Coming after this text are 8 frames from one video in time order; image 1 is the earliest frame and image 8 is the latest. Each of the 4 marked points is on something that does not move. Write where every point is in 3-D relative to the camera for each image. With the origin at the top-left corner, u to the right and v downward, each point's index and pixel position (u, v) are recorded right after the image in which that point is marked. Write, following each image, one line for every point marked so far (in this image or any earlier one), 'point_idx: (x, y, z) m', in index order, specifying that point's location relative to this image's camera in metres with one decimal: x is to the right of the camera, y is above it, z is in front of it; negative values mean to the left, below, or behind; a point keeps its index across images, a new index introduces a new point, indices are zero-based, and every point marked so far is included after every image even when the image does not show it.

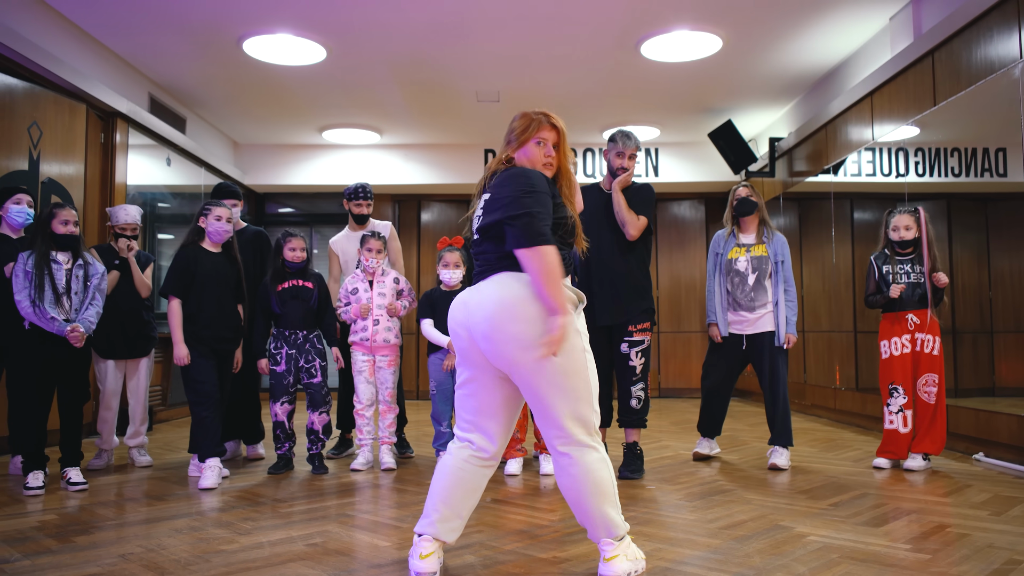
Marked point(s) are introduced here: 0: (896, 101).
0: (+1.6, +0.8, +4.2) m
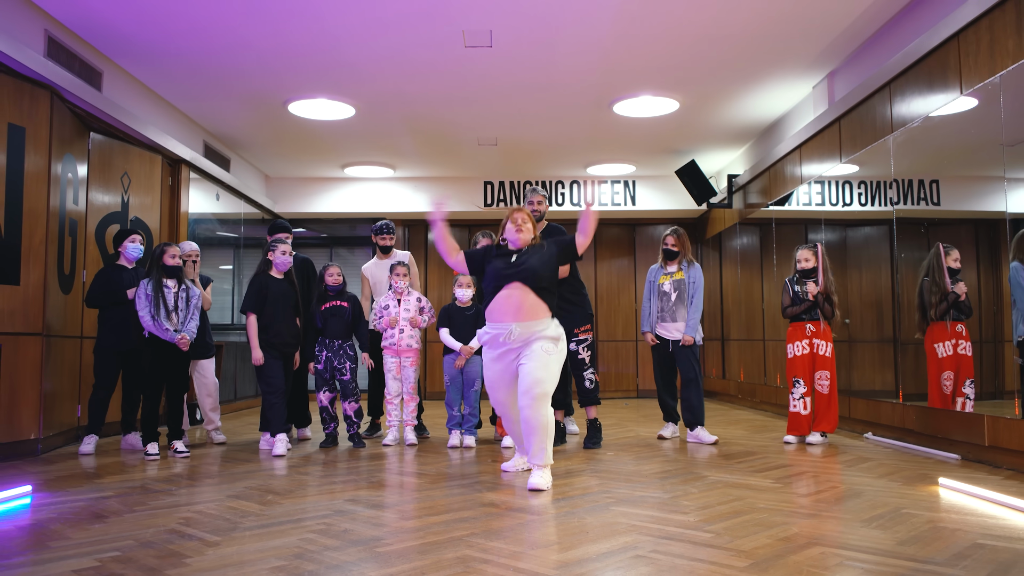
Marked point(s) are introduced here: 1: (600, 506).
0: (+1.6, +0.7, +5.1) m
1: (+0.2, -0.5, +2.4) m
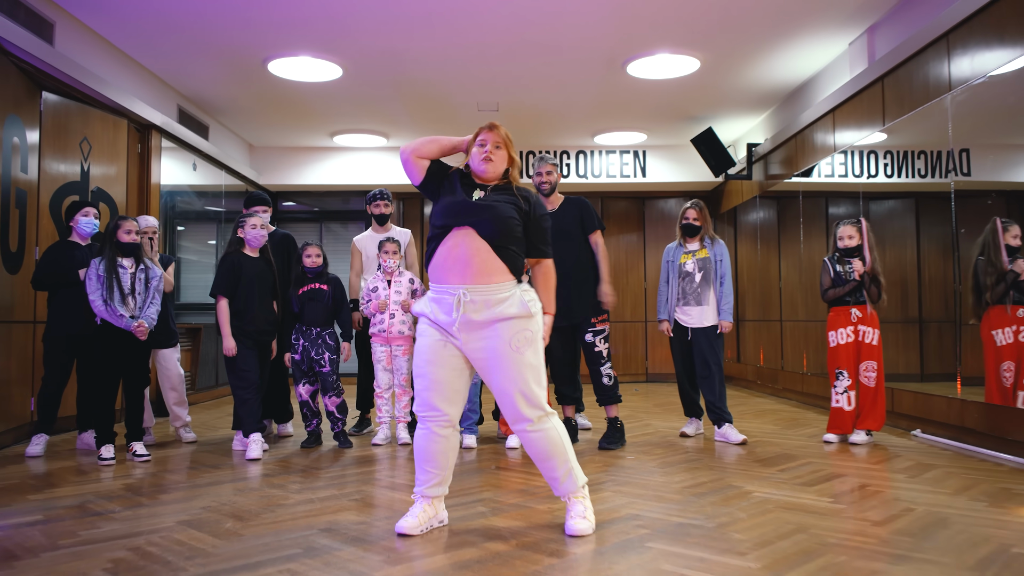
0: (+1.6, +0.8, +4.6) m
1: (+0.2, -0.5, +2.0) m
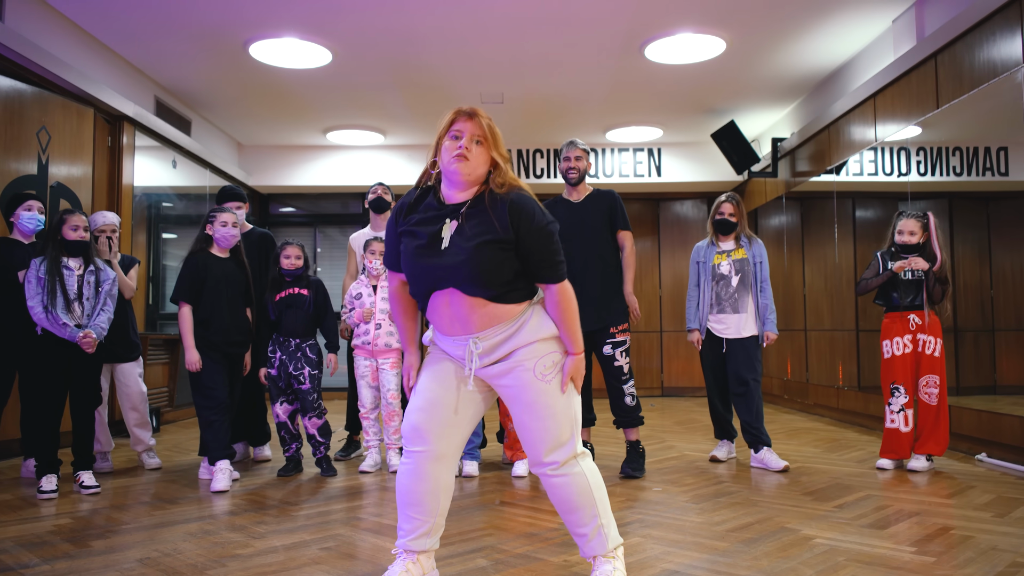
0: (+1.6, +0.8, +4.2) m
1: (+0.3, -0.5, +1.5) m
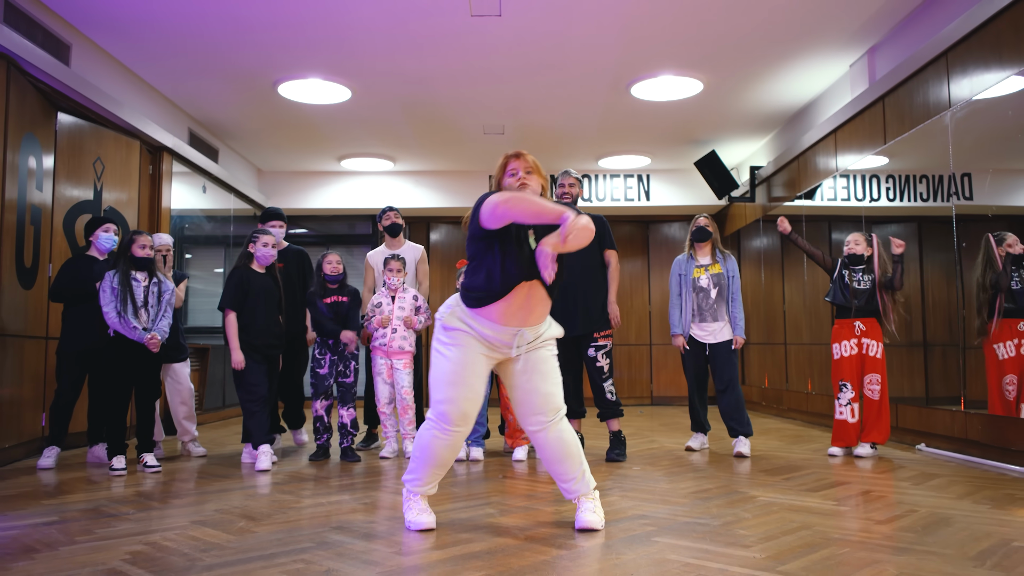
0: (+1.6, +0.7, +4.7) m
1: (+0.3, -0.5, +2.0) m
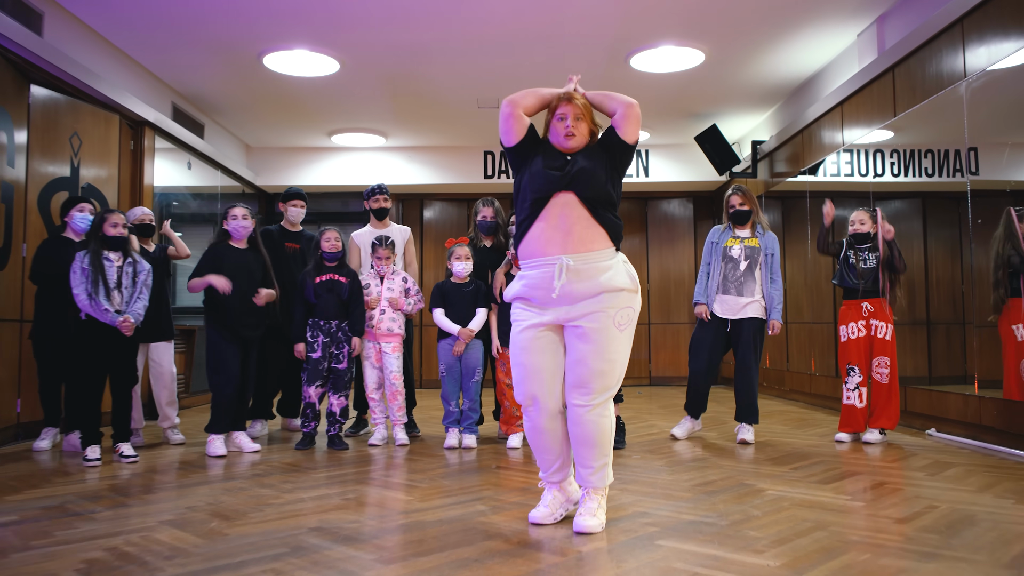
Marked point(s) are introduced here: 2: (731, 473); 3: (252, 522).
0: (+1.6, +0.8, +4.5) m
1: (+0.2, -0.5, +1.8) m
2: (+0.6, -0.5, +2.8) m
3: (-0.6, -0.5, +2.1) m
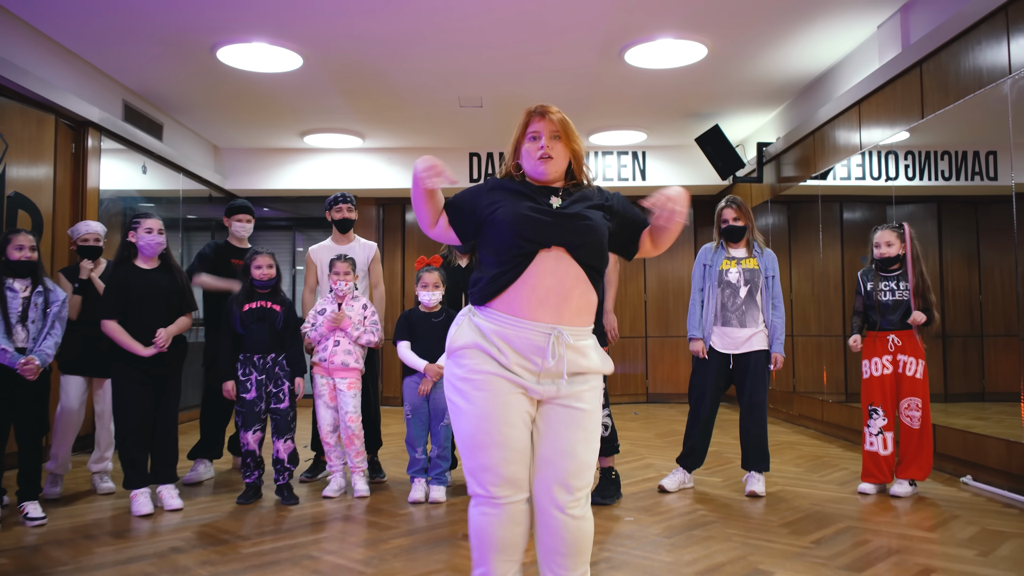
0: (+1.5, +0.7, +4.1) m
1: (+0.2, -0.6, +1.4) m
2: (+0.5, -0.6, +2.3) m
3: (-0.6, -0.6, +1.7) m
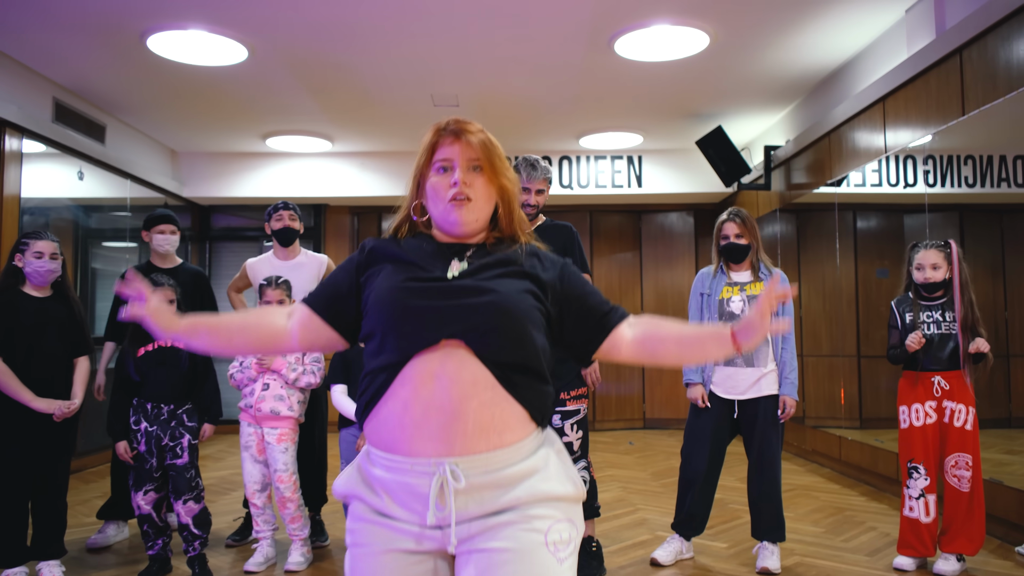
0: (+1.4, +0.6, +3.5) m
1: (+0.1, -0.6, +0.9) m
2: (+0.4, -0.7, +1.8) m
3: (-0.7, -0.7, +1.1) m
